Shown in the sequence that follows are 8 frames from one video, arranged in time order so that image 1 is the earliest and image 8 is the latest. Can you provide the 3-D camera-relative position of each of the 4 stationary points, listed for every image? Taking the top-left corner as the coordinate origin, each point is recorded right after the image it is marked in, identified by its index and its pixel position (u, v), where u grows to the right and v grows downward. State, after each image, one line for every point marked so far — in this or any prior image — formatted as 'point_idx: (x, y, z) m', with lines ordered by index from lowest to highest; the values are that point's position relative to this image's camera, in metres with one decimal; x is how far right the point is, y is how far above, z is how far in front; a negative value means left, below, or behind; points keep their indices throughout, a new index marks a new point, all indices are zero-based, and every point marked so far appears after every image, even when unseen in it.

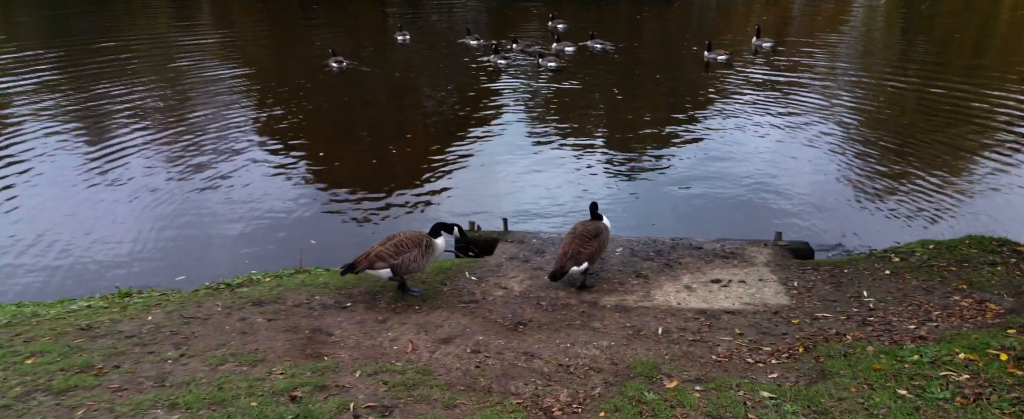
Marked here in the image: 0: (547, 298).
0: (+0.4, -1.1, +8.6) m
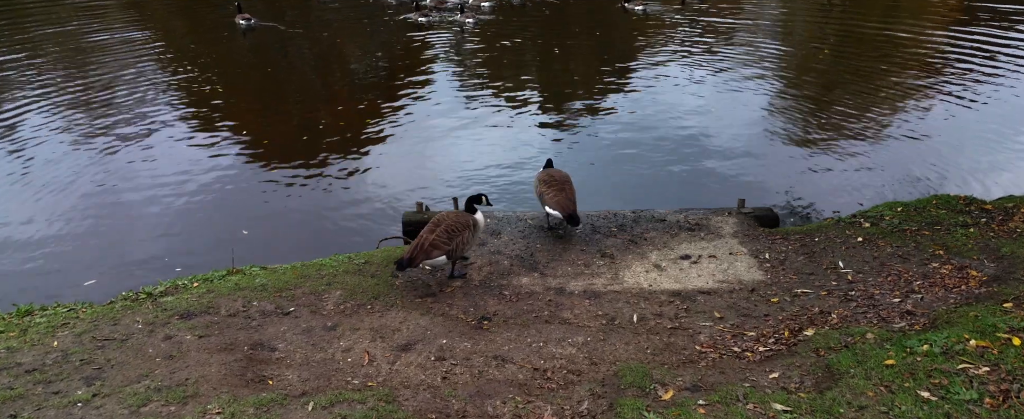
0: (0.0, -0.9, +8.0) m
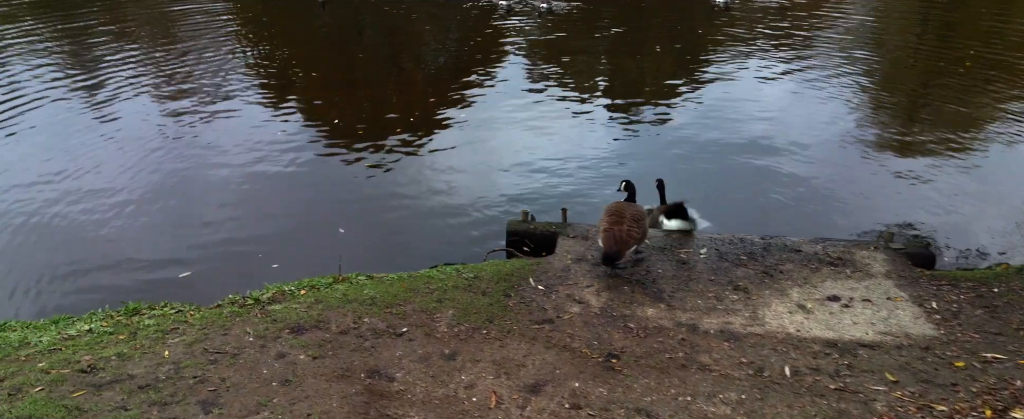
0: (+1.3, -1.2, +7.3) m
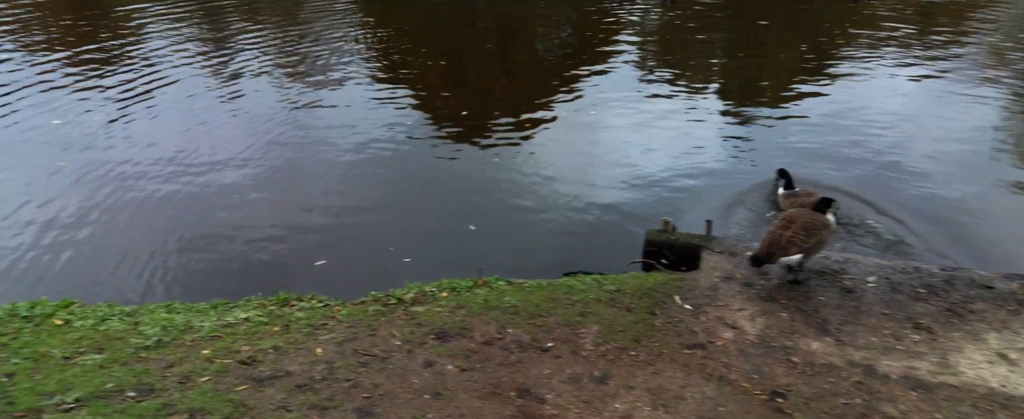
0: (+2.8, -1.4, +6.6) m
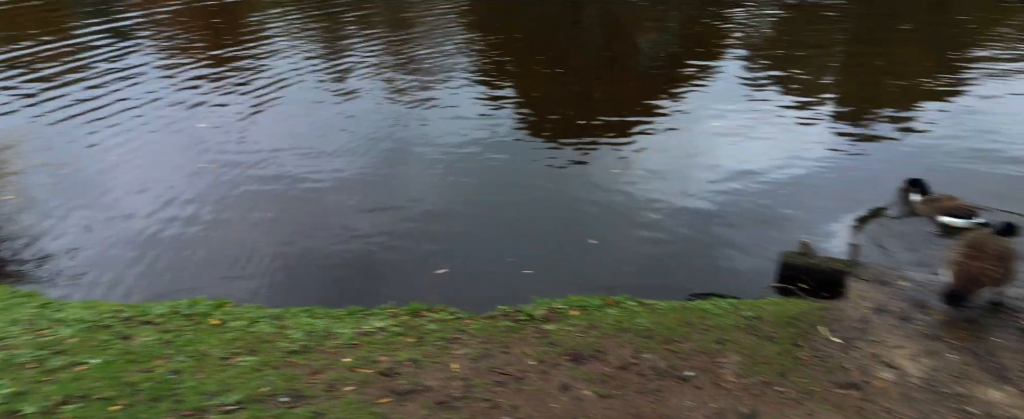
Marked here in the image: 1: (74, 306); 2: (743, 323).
0: (+4.0, -1.6, +5.9) m
1: (-4.3, -1.0, +6.7) m
2: (+2.5, -1.2, +7.2) m
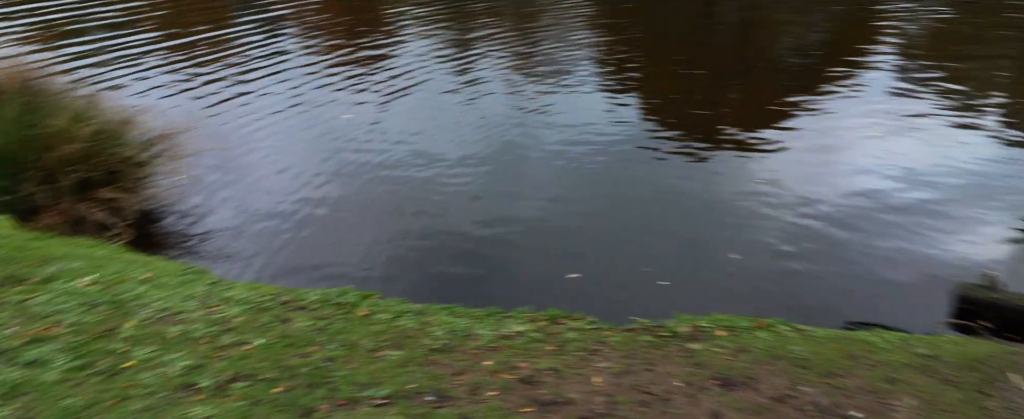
0: (+5.1, -2.0, +4.9) m
1: (-2.9, -0.8, +7.2) m
2: (+3.9, -1.4, +6.5) m
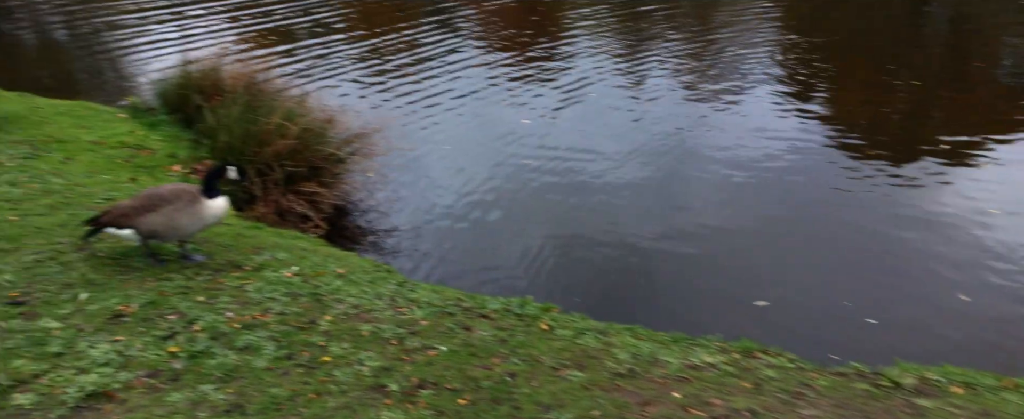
0: (+6.2, -2.4, +3.2) m
1: (-1.0, -0.8, +7.3) m
2: (+5.4, -1.8, +5.0) m
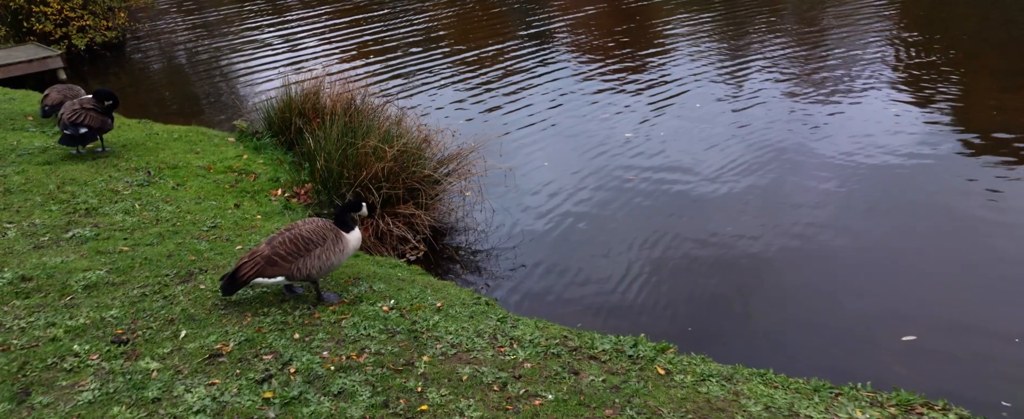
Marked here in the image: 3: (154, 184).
0: (+6.7, -2.5, +1.7) m
1: (+0.1, -1.1, +6.8) m
2: (+6.1, -2.0, +3.7) m
3: (-5.3, +0.4, +10.0) m
